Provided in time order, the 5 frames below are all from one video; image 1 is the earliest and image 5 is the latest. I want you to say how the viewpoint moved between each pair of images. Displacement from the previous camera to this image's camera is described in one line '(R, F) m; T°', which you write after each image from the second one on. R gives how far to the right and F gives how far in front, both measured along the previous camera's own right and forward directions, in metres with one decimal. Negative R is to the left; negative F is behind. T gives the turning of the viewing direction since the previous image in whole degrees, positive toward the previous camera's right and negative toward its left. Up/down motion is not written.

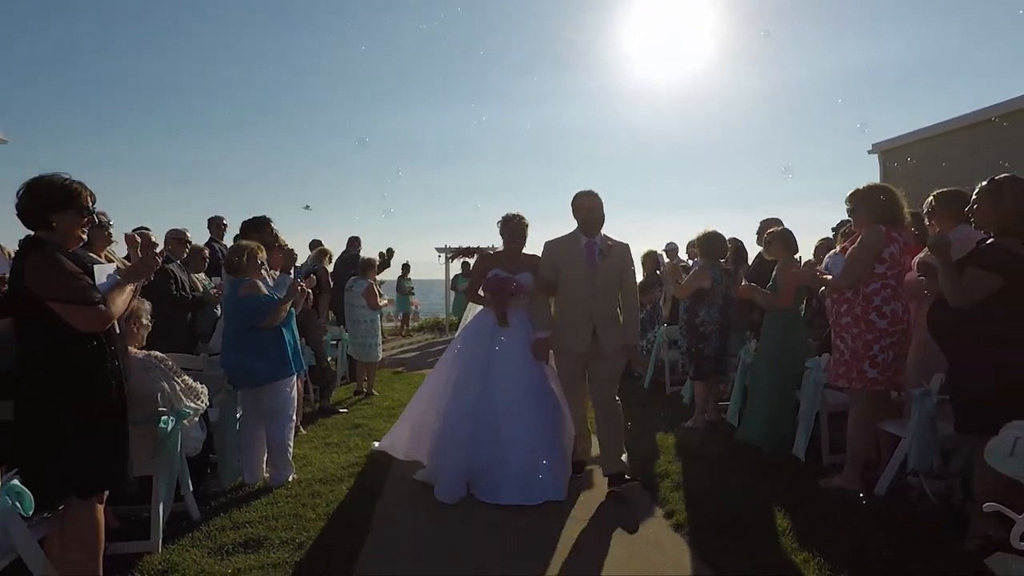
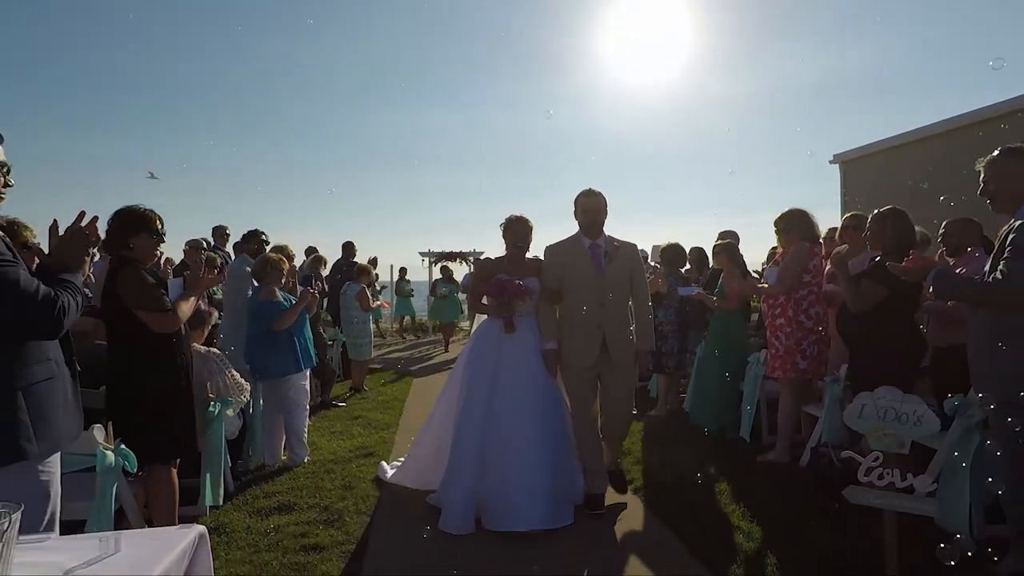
(-0.1, -0.6) m; +2°
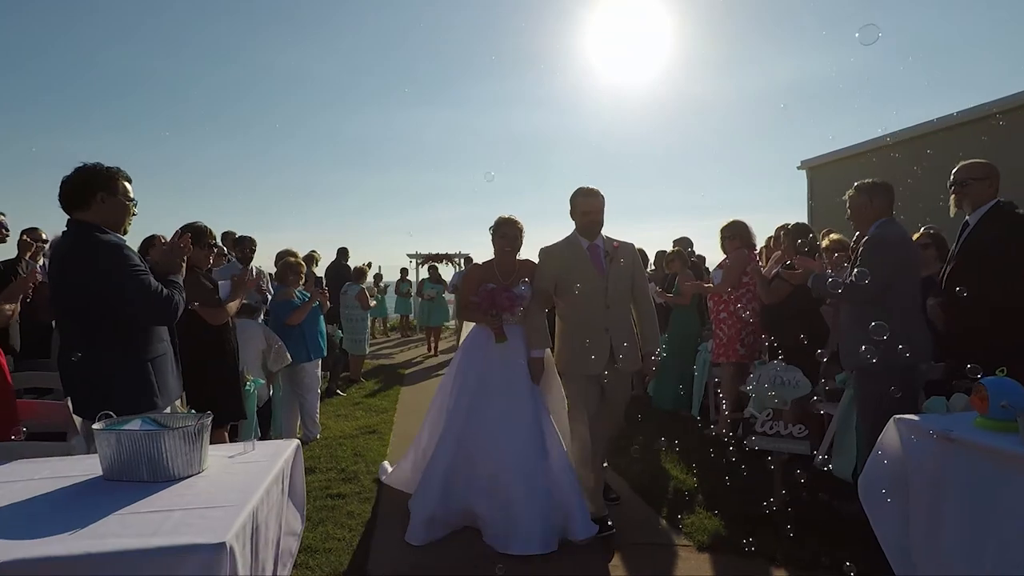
(0.0, -0.7) m; +2°
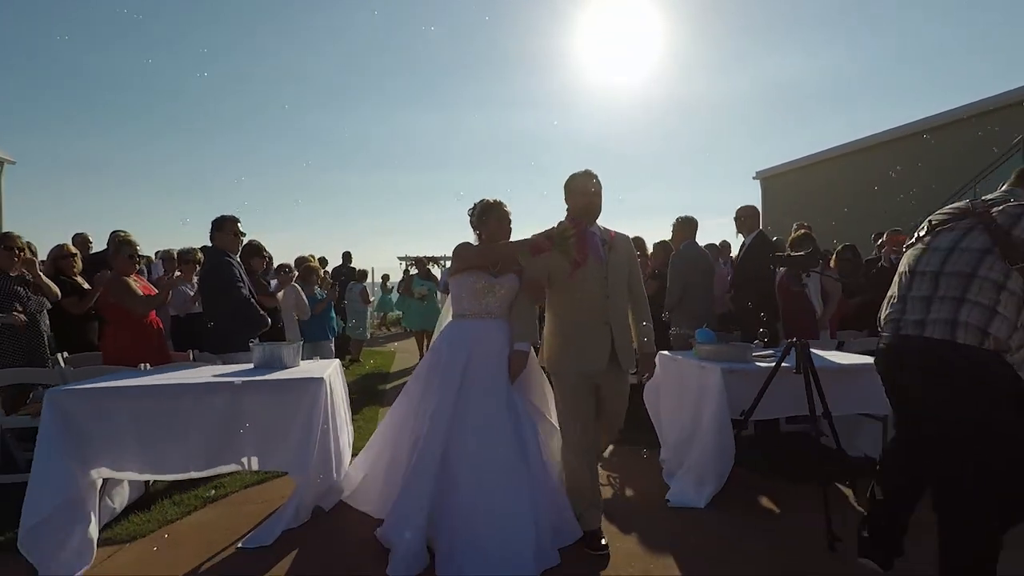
(+0.4, -1.9) m; 0°
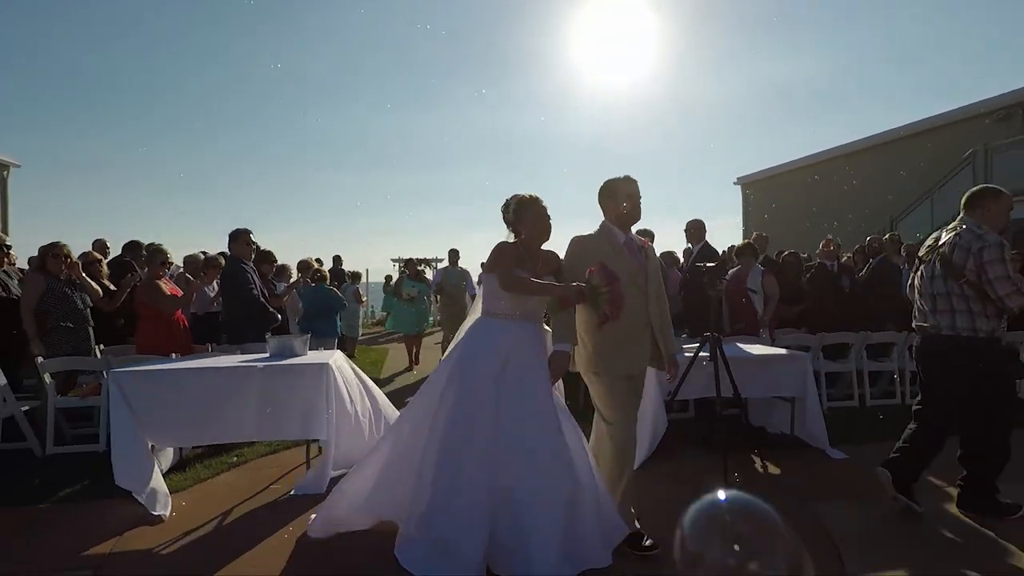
(+0.2, -0.8) m; 0°
